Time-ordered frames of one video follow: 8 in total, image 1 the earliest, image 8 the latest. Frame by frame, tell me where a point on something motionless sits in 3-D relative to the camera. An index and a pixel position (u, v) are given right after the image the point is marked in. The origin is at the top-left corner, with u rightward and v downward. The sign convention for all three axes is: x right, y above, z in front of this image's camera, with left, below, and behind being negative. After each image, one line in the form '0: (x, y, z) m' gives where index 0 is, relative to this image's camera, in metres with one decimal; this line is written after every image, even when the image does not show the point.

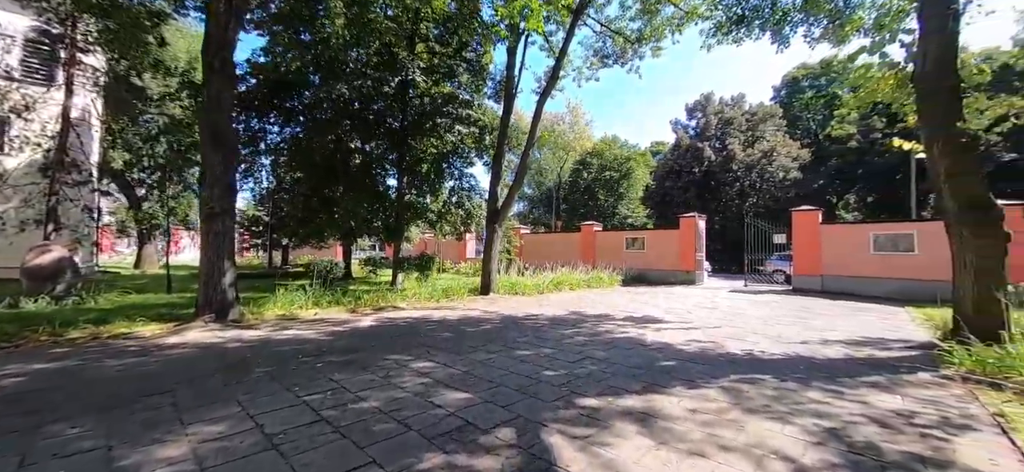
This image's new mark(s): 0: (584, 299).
0: (+1.7, -1.6, +9.4) m
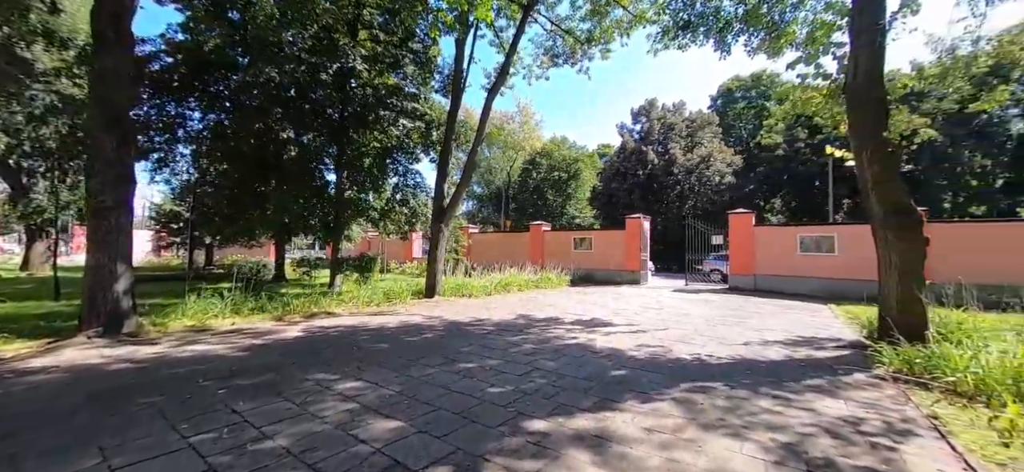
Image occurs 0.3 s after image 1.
0: (+0.5, -1.6, +9.2) m
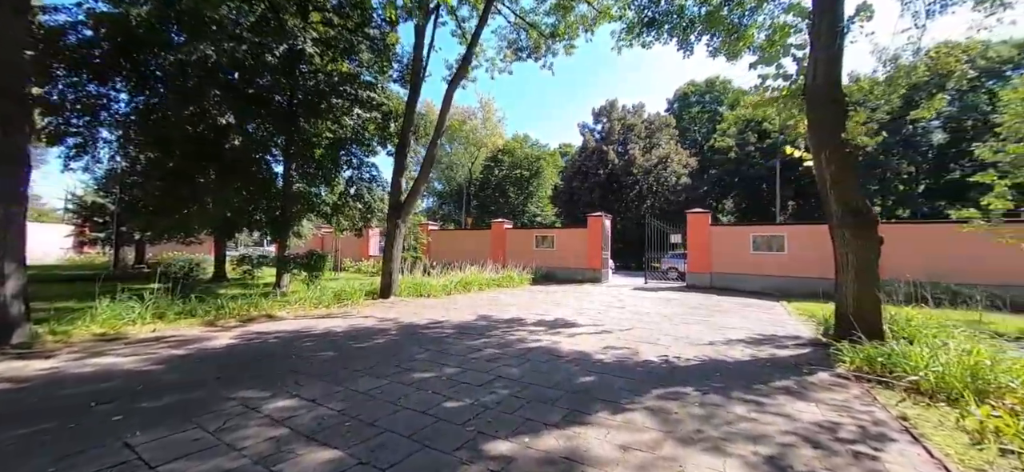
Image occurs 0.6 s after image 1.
0: (-0.4, -1.5, +8.9) m
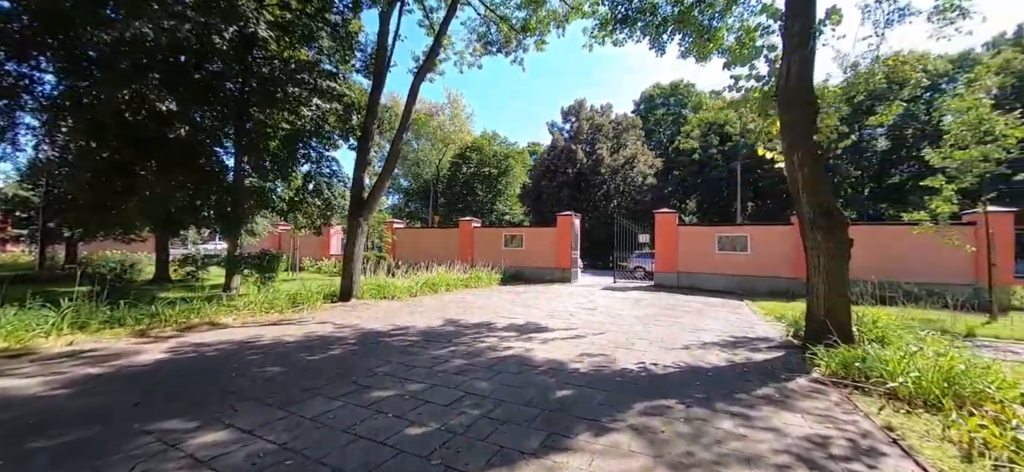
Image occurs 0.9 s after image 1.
0: (-1.1, -1.5, +8.5) m
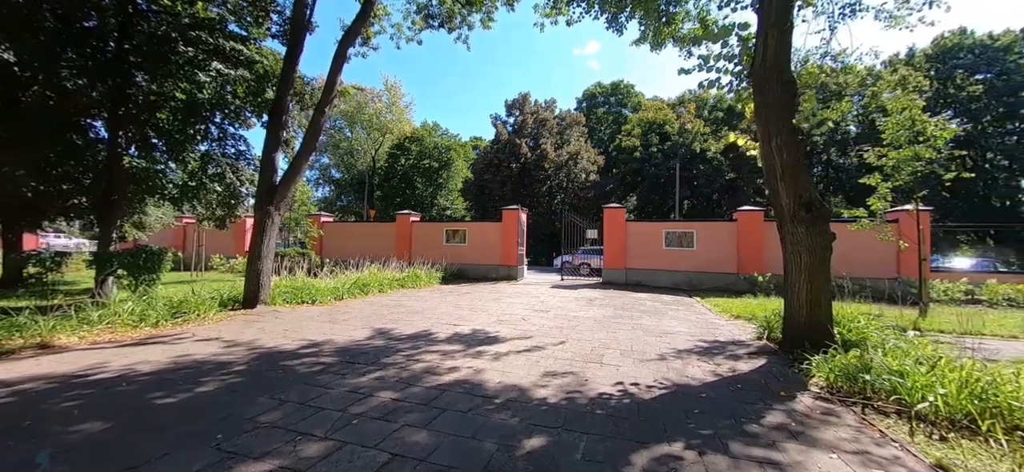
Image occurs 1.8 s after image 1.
0: (-2.2, -1.4, +7.4) m
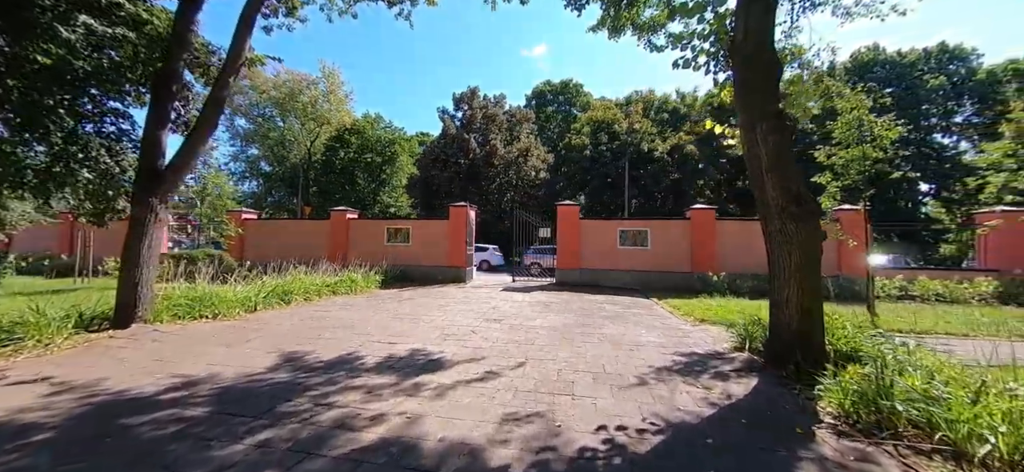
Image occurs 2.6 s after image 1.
0: (-3.1, -1.3, +6.2) m
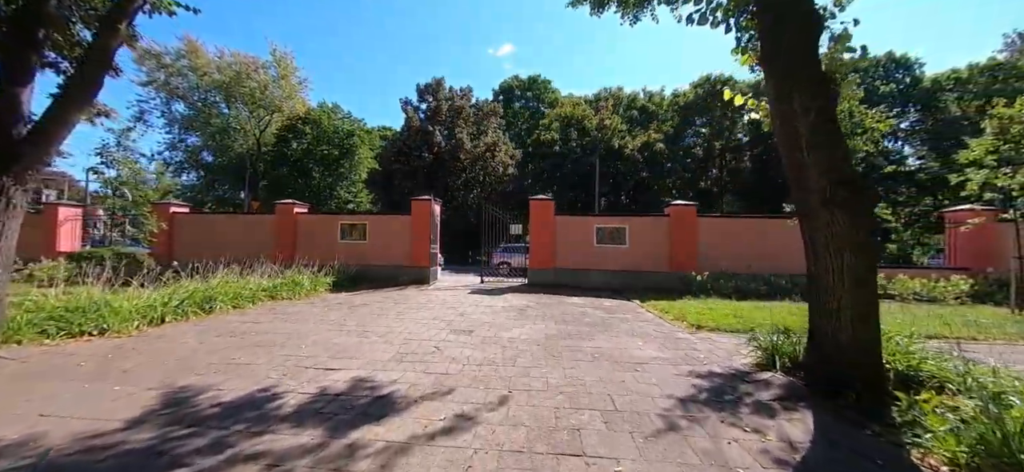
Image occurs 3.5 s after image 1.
0: (-3.5, -1.3, +4.9) m
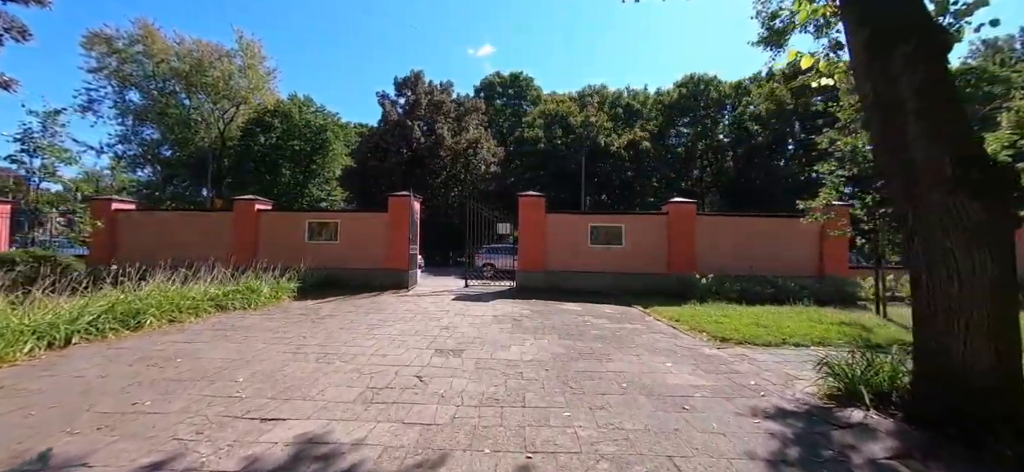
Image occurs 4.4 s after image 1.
0: (-3.5, -1.2, +3.9) m
